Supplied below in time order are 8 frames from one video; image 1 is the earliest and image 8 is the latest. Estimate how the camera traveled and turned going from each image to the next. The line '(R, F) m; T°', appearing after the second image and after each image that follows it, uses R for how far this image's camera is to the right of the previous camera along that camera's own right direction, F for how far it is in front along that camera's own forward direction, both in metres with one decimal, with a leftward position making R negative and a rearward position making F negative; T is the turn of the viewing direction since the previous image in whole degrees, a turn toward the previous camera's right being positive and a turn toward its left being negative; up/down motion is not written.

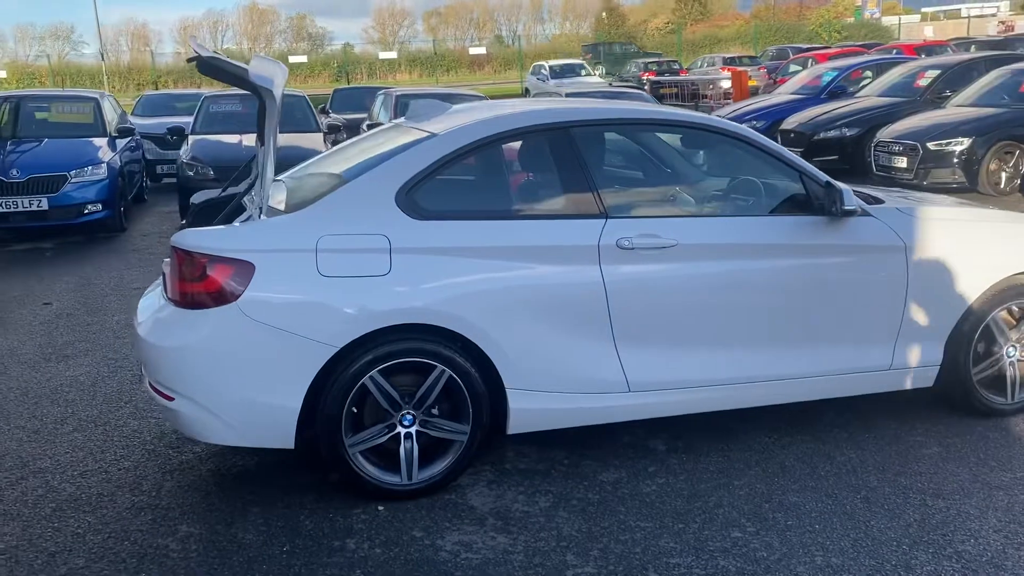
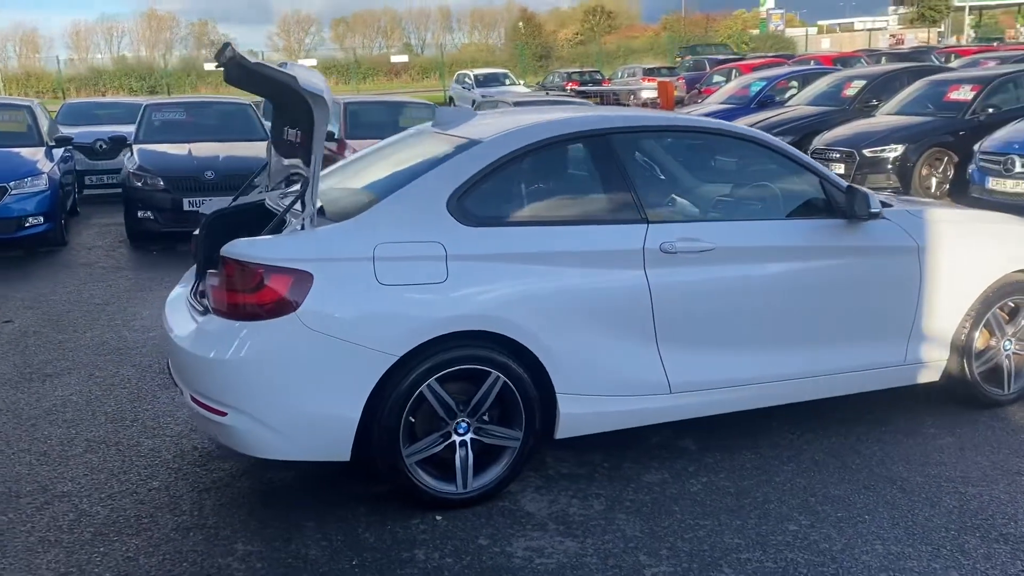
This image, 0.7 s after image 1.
(-0.6, 0.0) m; +6°
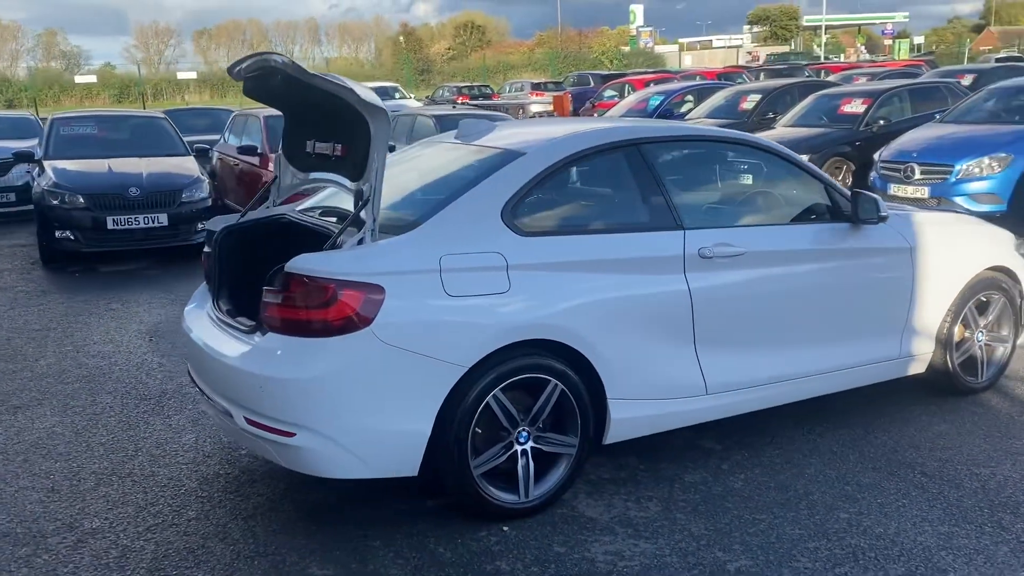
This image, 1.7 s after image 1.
(-0.7, 0.0) m; +8°
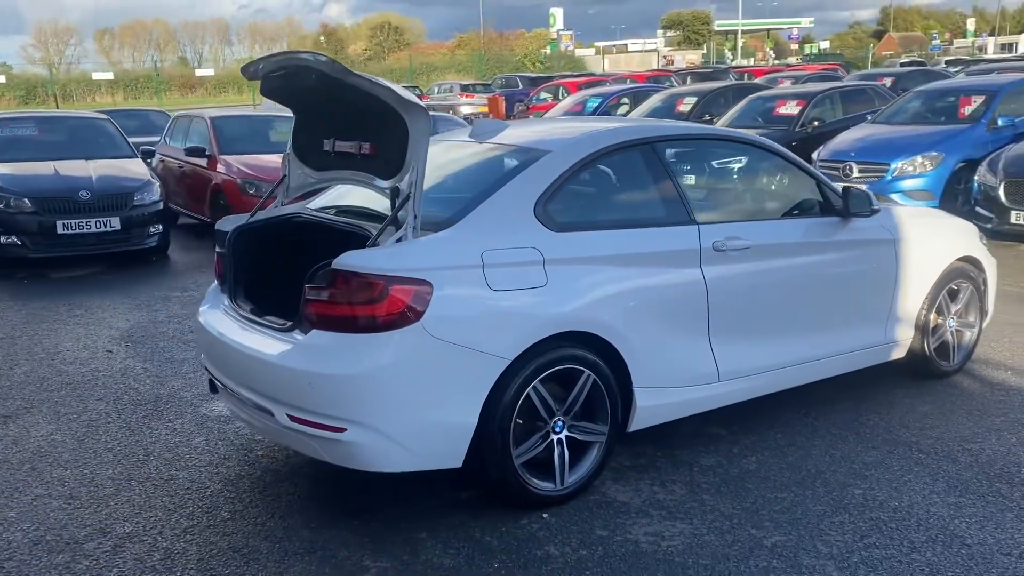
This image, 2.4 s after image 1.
(-0.5, -0.1) m; +5°
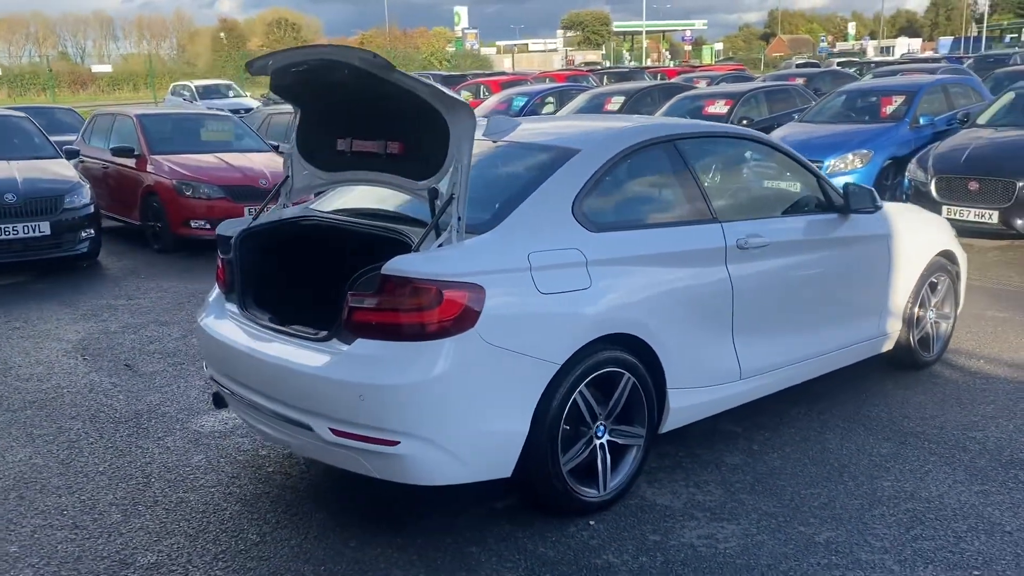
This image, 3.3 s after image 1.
(-0.5, +0.1) m; +6°
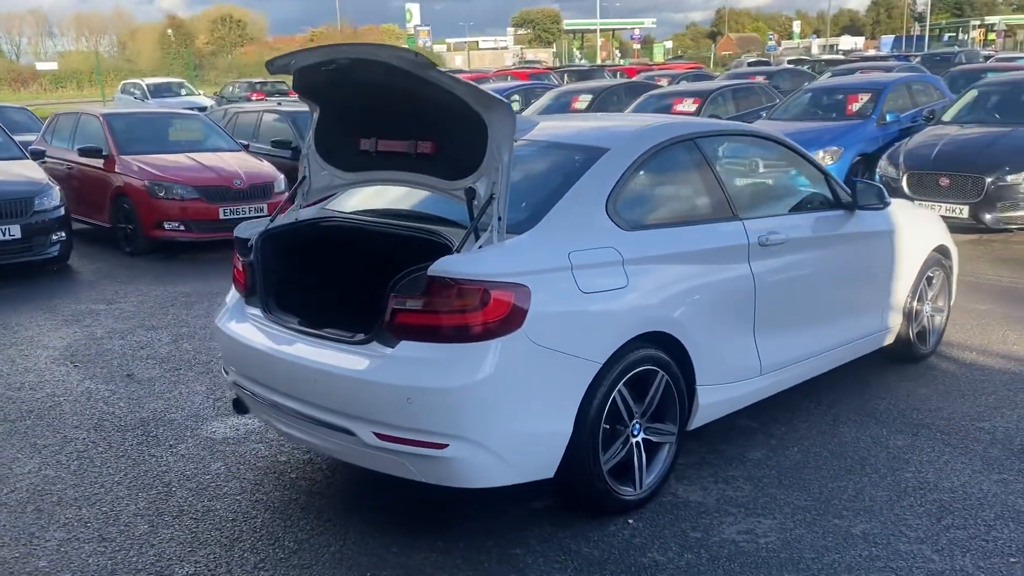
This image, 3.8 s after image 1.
(-0.3, 0.0) m; +3°
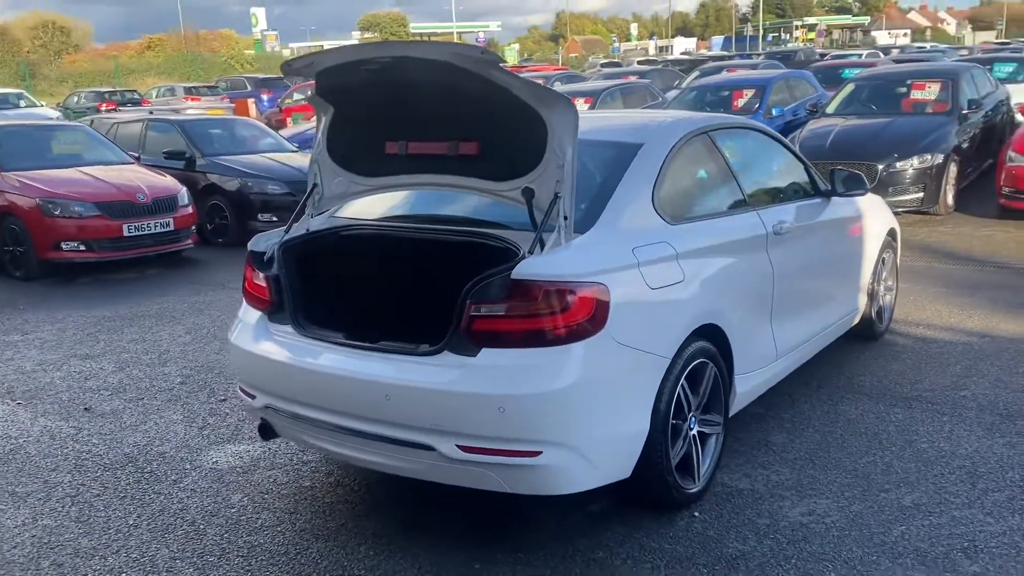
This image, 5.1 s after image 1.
(-0.8, +0.1) m; +9°
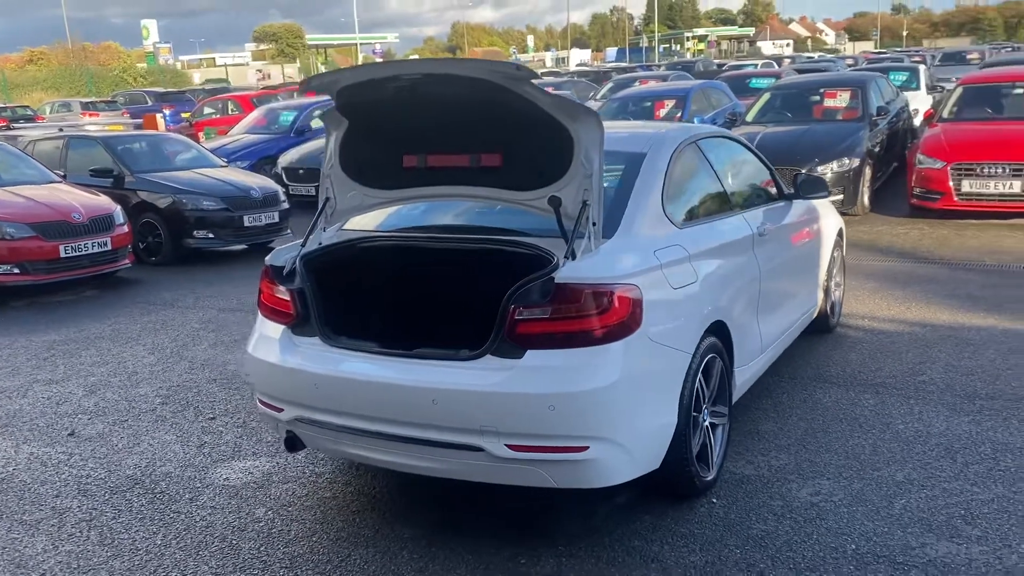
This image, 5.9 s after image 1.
(-0.5, -0.1) m; +6°
